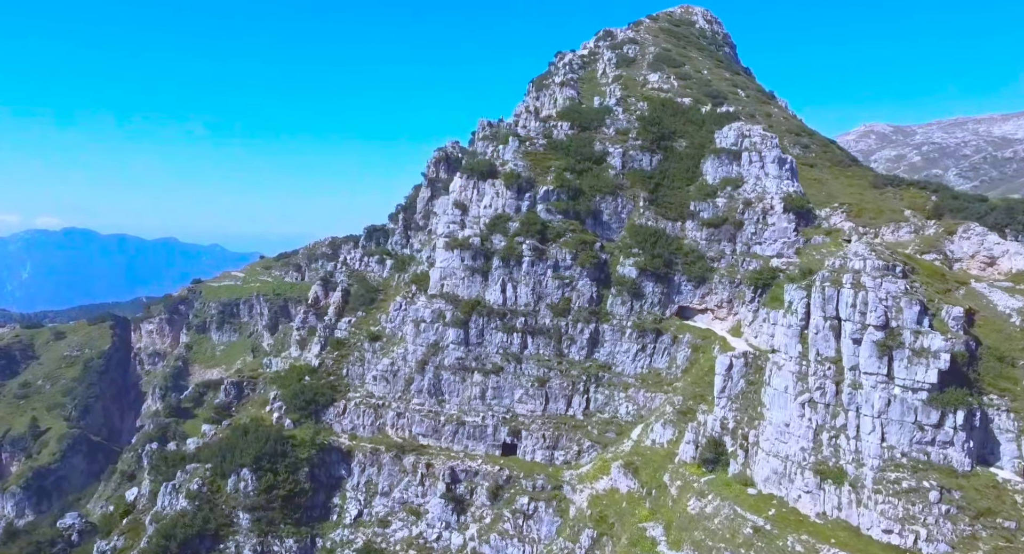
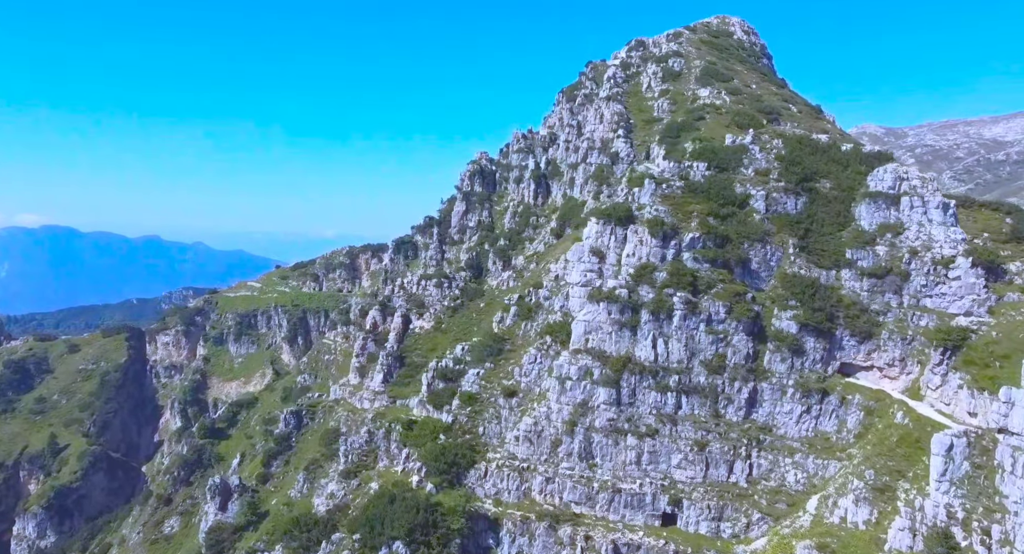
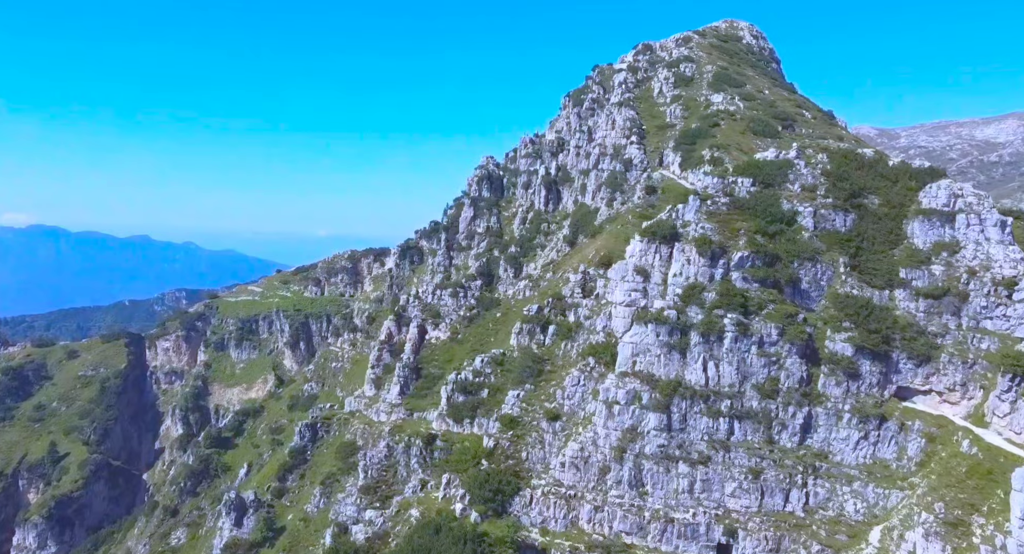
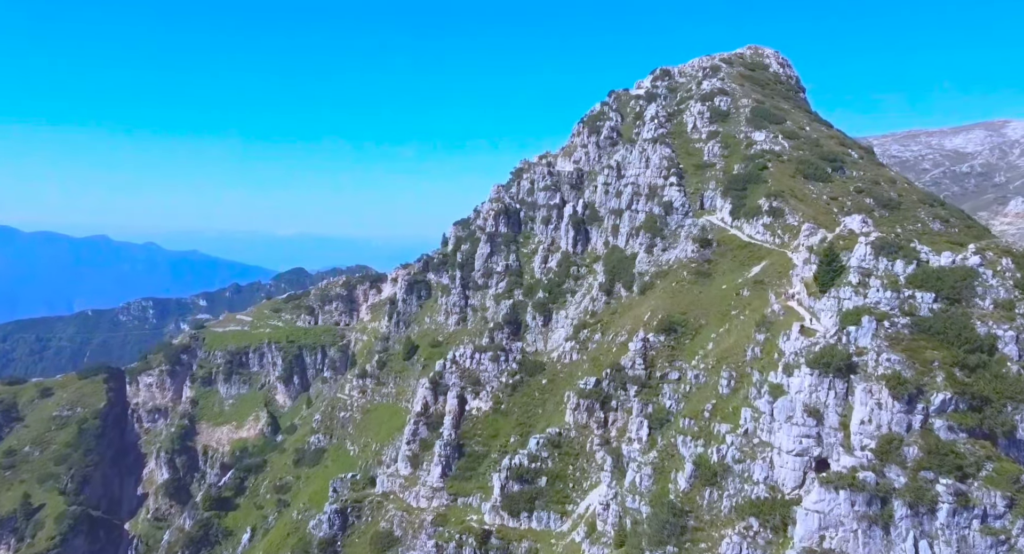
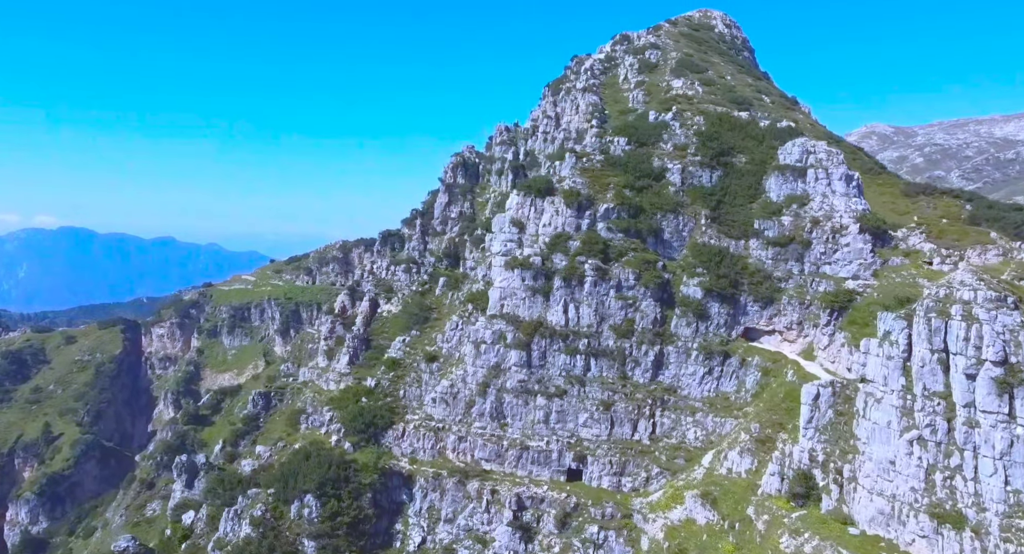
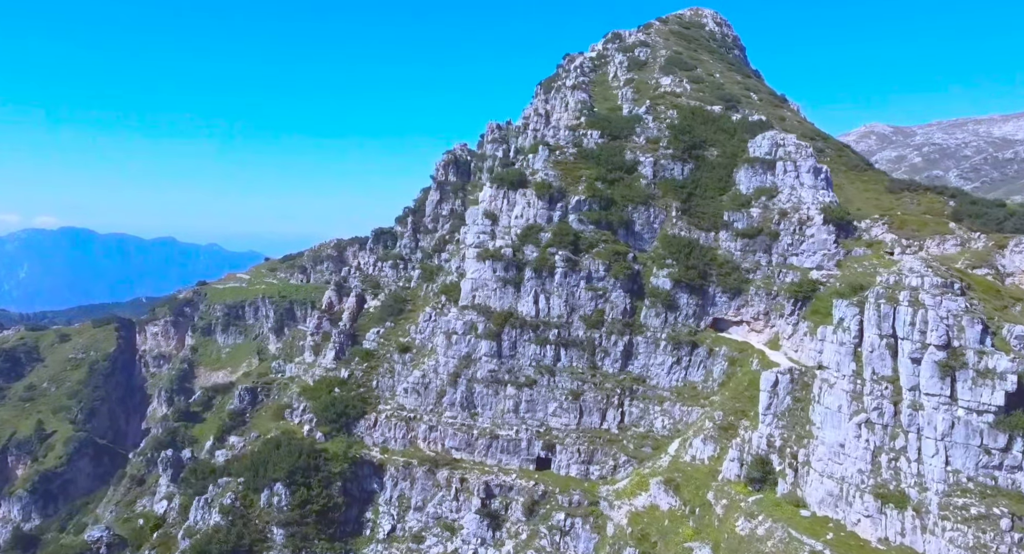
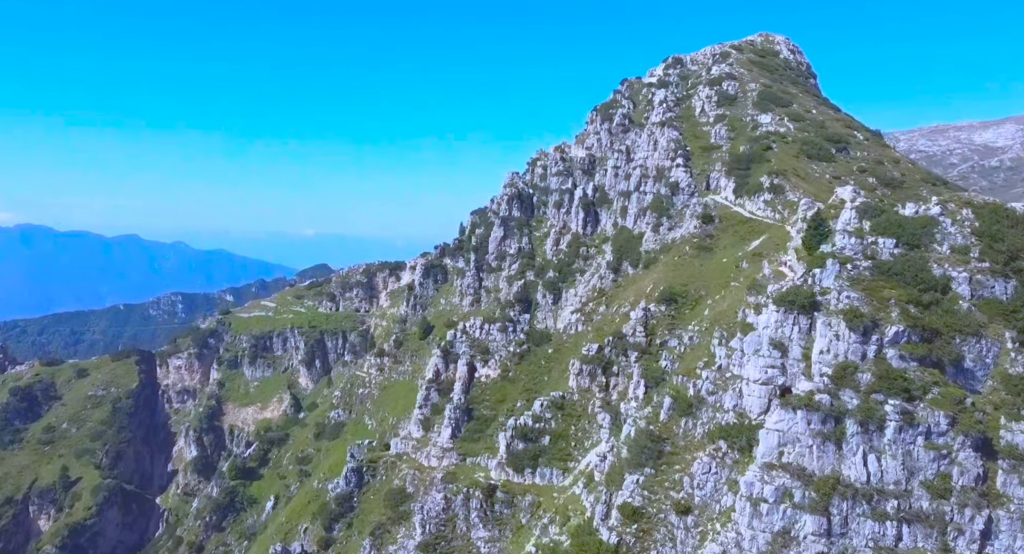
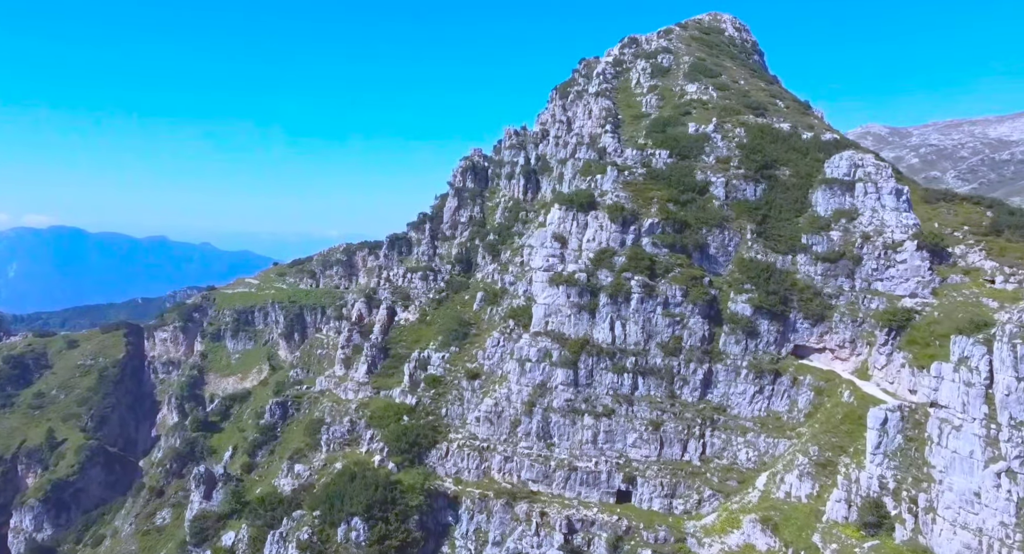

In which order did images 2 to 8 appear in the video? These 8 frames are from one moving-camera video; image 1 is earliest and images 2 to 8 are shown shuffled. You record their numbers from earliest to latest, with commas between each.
6, 5, 8, 2, 3, 7, 4
